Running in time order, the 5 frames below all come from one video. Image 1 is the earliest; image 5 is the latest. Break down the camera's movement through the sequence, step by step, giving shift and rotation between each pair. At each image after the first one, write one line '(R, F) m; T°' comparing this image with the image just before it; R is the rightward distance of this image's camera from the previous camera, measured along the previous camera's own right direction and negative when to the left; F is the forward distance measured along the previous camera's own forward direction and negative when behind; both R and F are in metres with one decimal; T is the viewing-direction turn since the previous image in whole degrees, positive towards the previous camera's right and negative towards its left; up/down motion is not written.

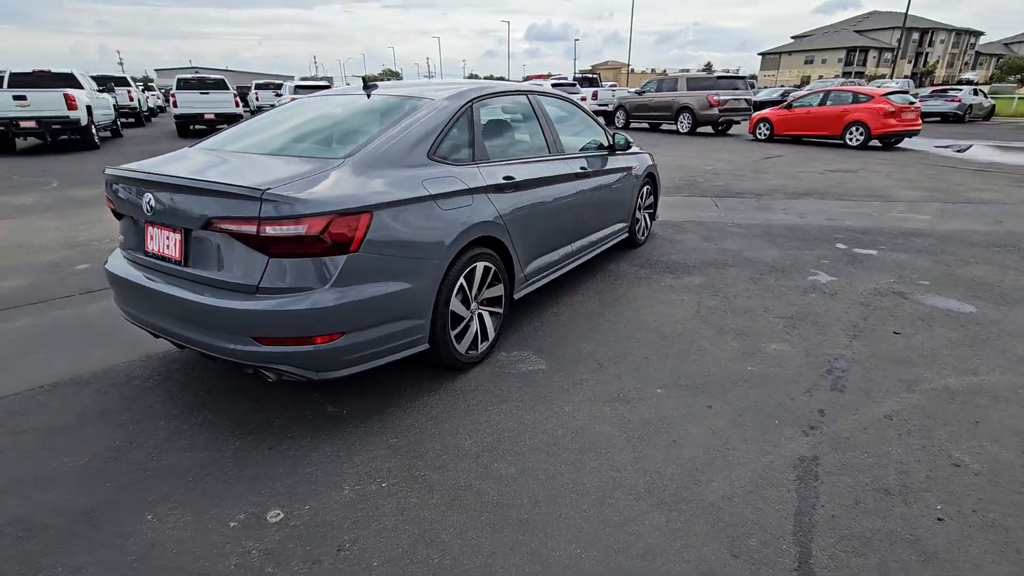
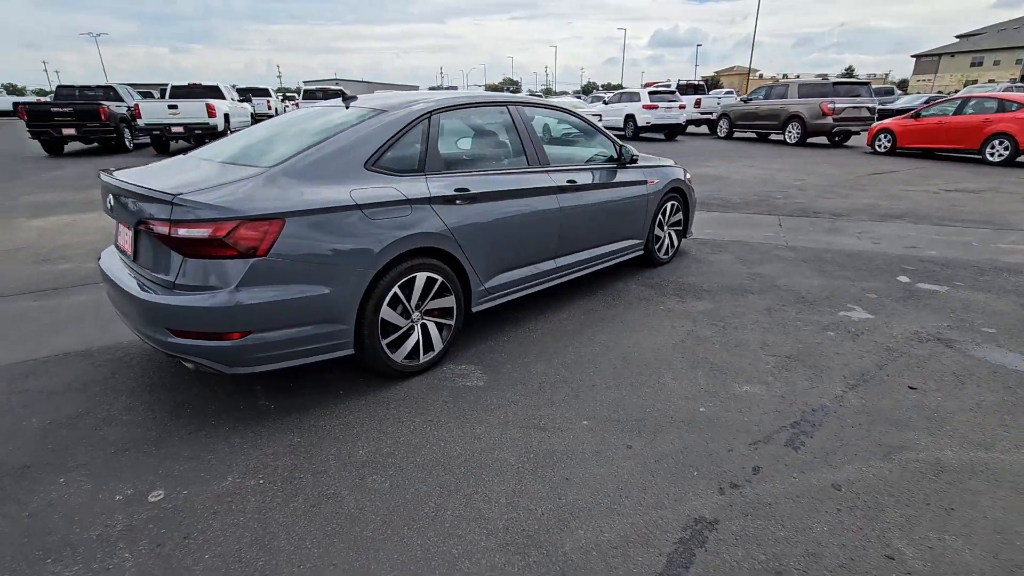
(+1.1, +0.2) m; -12°
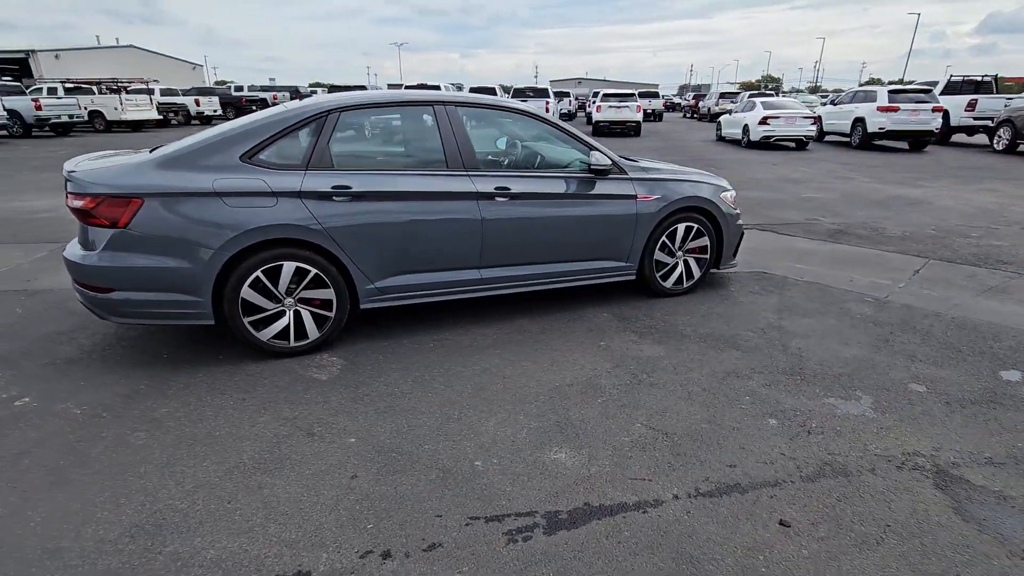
(+2.4, +0.8) m; -24°
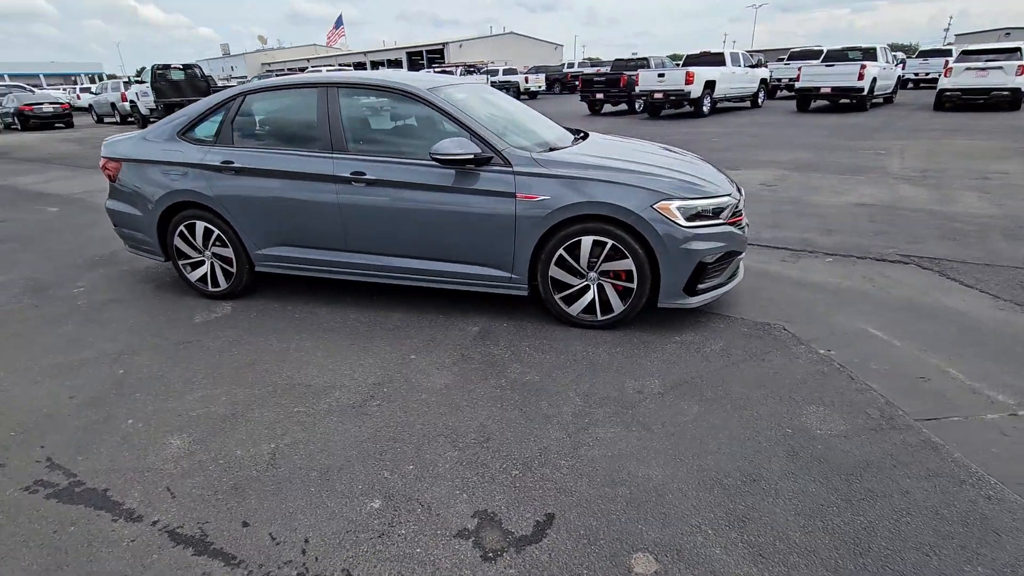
(+3.3, +1.5) m; -34°
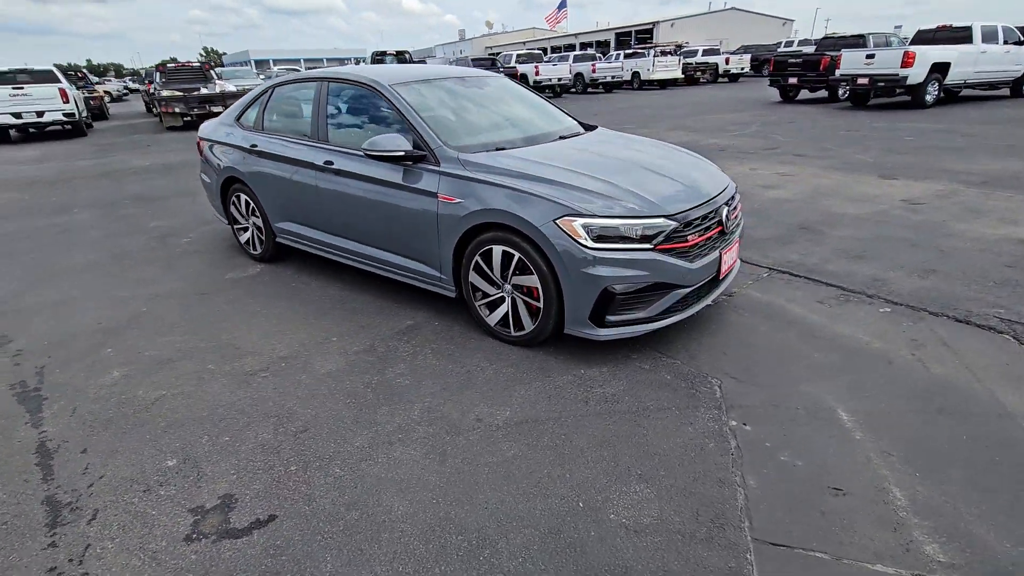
(+1.8, +0.5) m; -20°
